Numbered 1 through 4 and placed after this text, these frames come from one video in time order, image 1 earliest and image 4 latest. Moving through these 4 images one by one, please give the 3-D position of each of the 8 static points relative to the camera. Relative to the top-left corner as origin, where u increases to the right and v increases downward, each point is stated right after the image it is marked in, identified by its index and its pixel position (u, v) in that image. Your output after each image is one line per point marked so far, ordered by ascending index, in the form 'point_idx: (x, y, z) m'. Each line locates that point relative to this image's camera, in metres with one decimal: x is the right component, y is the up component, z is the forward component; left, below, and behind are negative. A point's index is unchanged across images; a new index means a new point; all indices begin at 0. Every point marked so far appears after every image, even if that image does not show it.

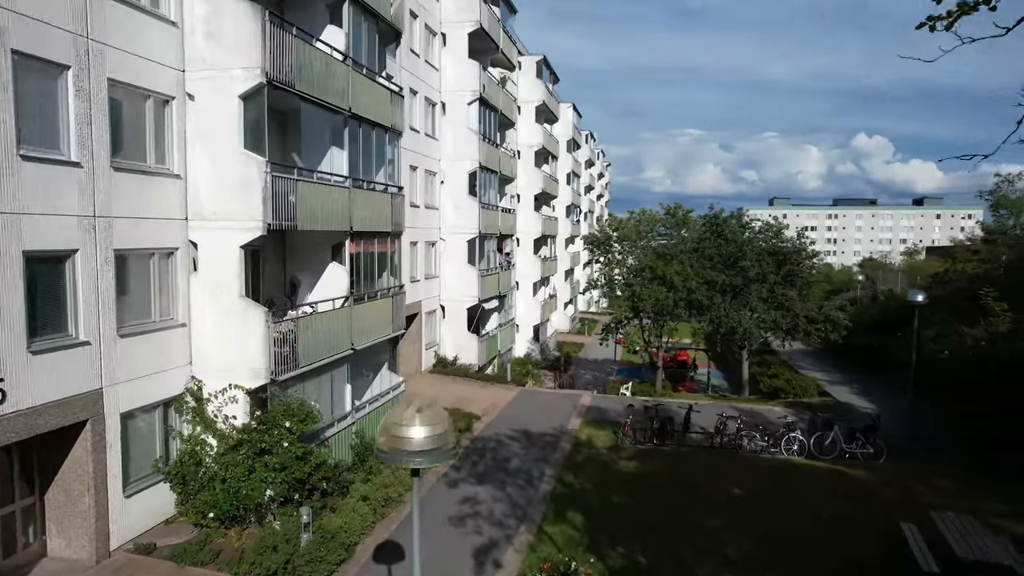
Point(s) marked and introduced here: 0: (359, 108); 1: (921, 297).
0: (-2.8, +3.3, +13.1) m
1: (+9.3, -0.2, +16.2) m
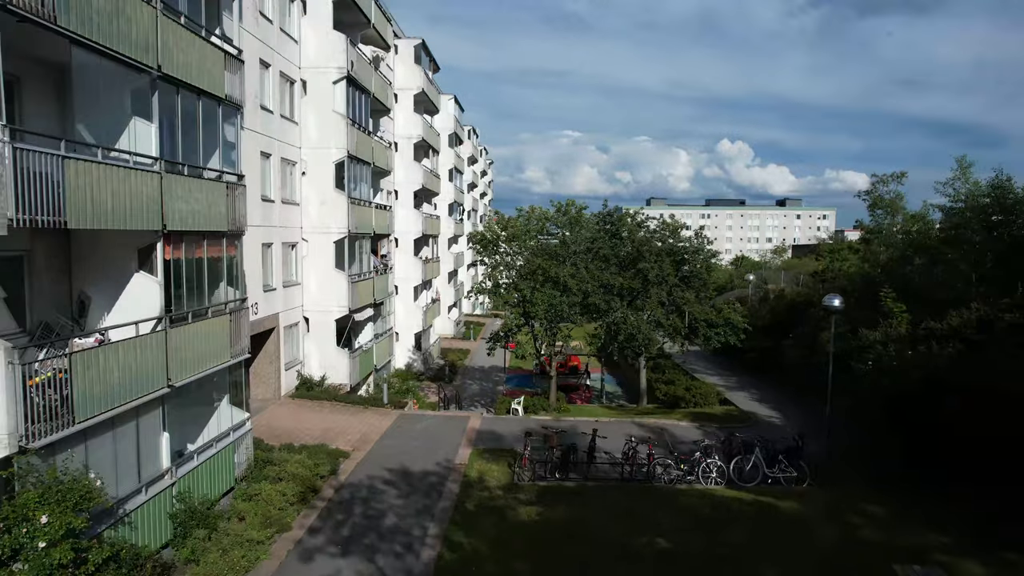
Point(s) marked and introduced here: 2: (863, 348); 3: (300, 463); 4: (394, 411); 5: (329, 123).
0: (-4.7, +3.1, +9.9) m
1: (+6.8, -0.3, +14.9) m
2: (+9.4, -1.7, +19.0) m
3: (-3.8, -3.1, +12.9) m
4: (-3.1, -3.3, +18.9) m
5: (-5.0, +4.5, +19.5) m
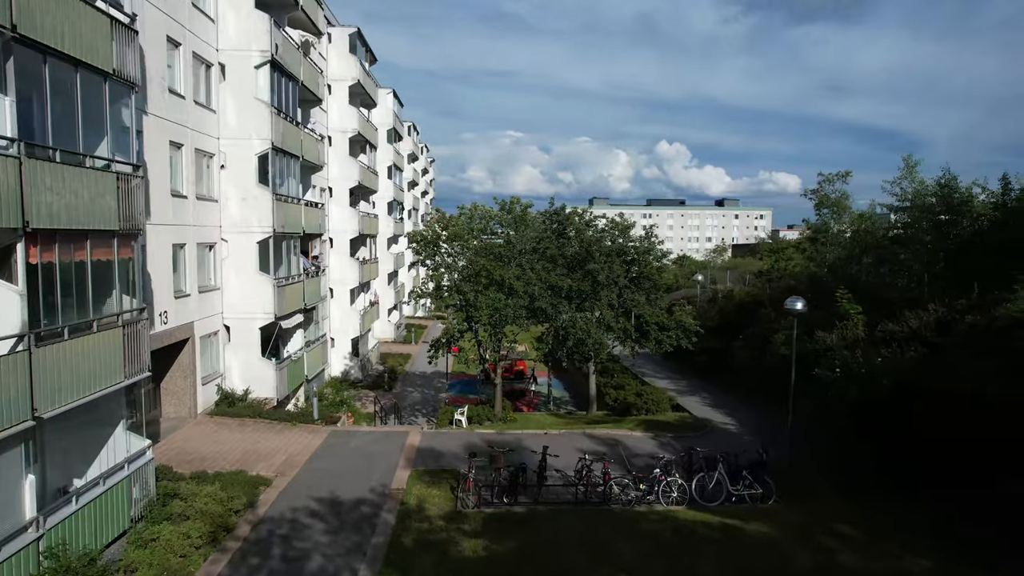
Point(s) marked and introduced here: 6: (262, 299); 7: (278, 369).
0: (-5.4, +2.9, +8.2) m
1: (+5.7, -0.3, +14.1) m
2: (+8.0, -1.7, +18.4) m
3: (-4.7, -3.3, +11.2) m
4: (-4.5, -3.4, +17.2) m
5: (-6.5, +4.4, +17.7) m
6: (-6.4, -0.3, +18.3) m
7: (-6.1, -2.1, +18.6) m
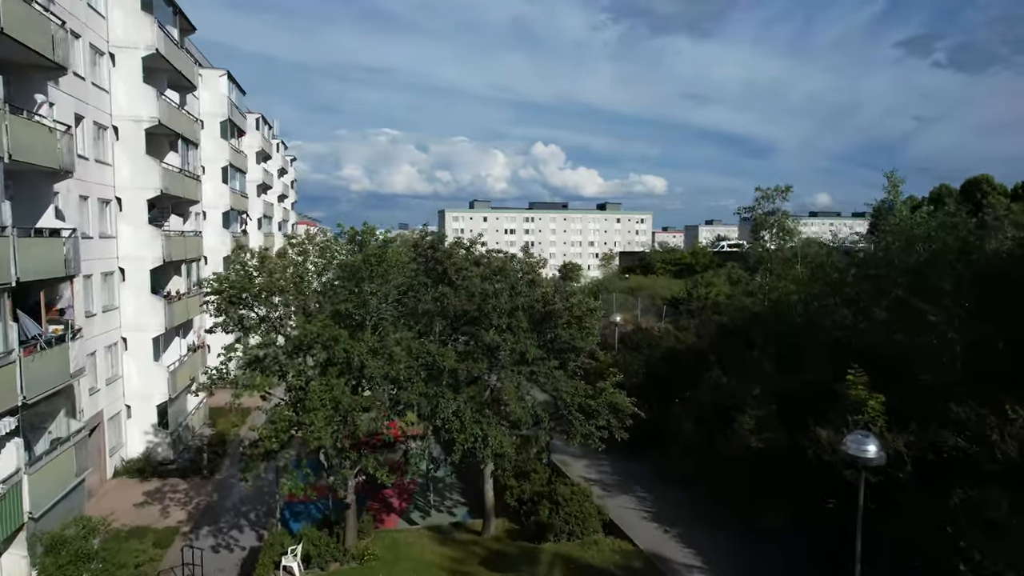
0: (-6.0, +1.4, +0.1) m
1: (+4.0, -1.8, +7.8) m
2: (+5.6, -3.1, +12.4) m
3: (-5.7, -4.8, +3.2) m
4: (-6.5, -4.9, +9.2) m
5: (-8.6, +2.8, +9.3) m
6: (-8.6, -1.8, +9.9) m
7: (-8.3, -3.6, +10.2) m
